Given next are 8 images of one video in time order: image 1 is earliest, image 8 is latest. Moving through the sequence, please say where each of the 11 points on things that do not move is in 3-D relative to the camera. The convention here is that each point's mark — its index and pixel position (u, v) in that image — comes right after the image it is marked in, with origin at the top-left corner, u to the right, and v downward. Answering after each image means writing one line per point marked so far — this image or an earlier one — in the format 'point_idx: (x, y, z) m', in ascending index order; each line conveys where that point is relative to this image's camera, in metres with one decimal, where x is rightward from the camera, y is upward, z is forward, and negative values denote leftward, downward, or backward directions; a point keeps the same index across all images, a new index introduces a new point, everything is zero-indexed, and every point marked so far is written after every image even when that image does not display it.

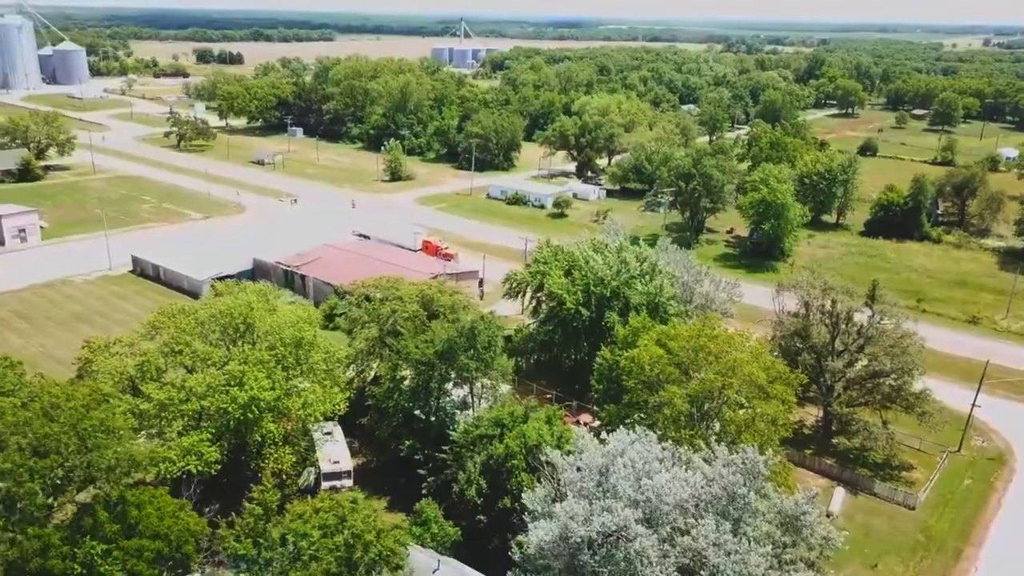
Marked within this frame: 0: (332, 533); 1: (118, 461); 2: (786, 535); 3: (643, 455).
0: (-3.7, -5.1, +17.0) m
1: (-9.2, -4.0, +19.1) m
2: (+5.9, -5.4, +17.9) m
3: (+2.9, -3.7, +18.3) m
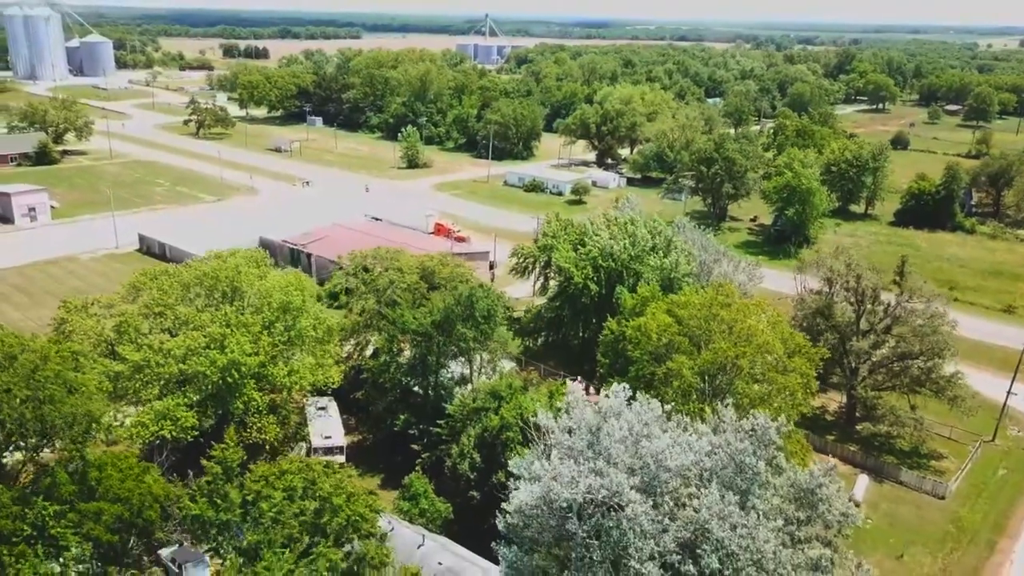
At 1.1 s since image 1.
0: (-4.1, -4.0, +15.5) m
1: (-9.5, -2.8, +17.8) m
2: (+5.6, -4.4, +16.1) m
3: (+2.6, -2.6, +16.6) m
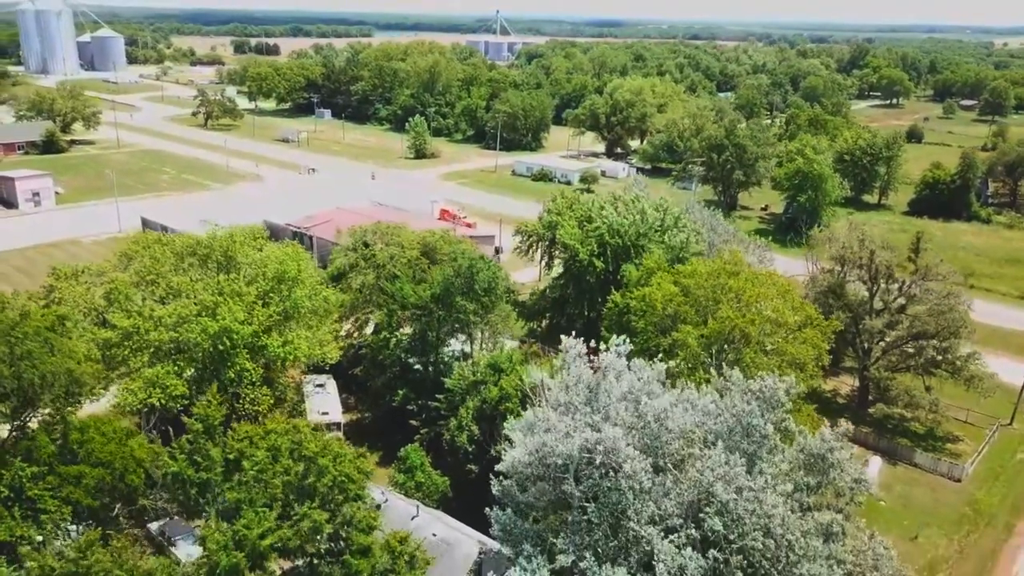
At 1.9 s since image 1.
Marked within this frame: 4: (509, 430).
0: (-4.2, -3.1, +14.8) m
1: (-9.6, -1.8, +17.2) m
2: (+5.5, -3.5, +15.3) m
3: (+2.5, -1.7, +15.8) m
4: (-0.1, -2.8, +16.1) m
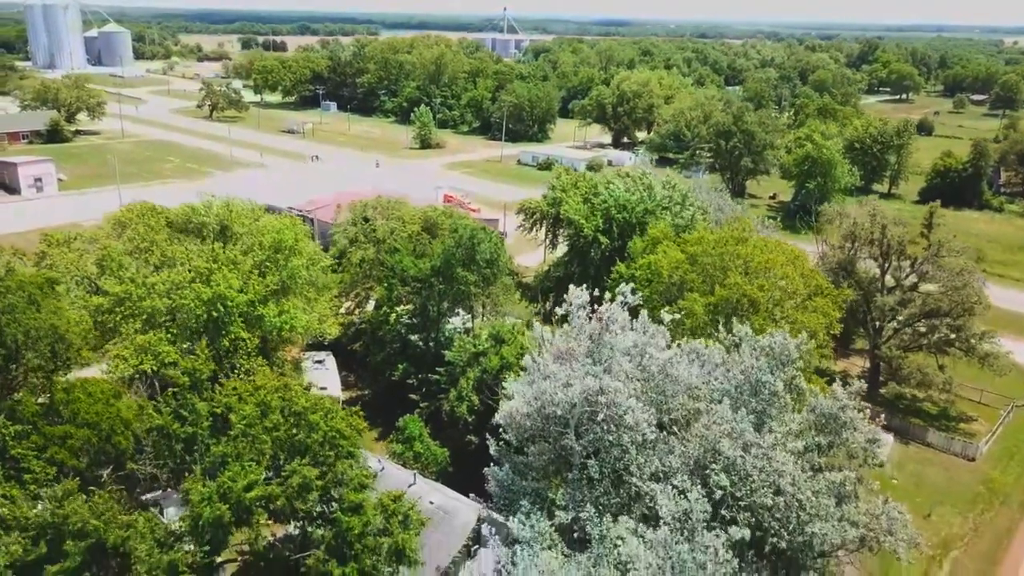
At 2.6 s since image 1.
0: (-4.2, -2.2, +14.3) m
1: (-9.6, -0.9, +16.7) m
2: (+5.5, -2.7, +14.7) m
3: (+2.5, -0.9, +15.2) m
4: (-0.1, -1.9, +15.5) m
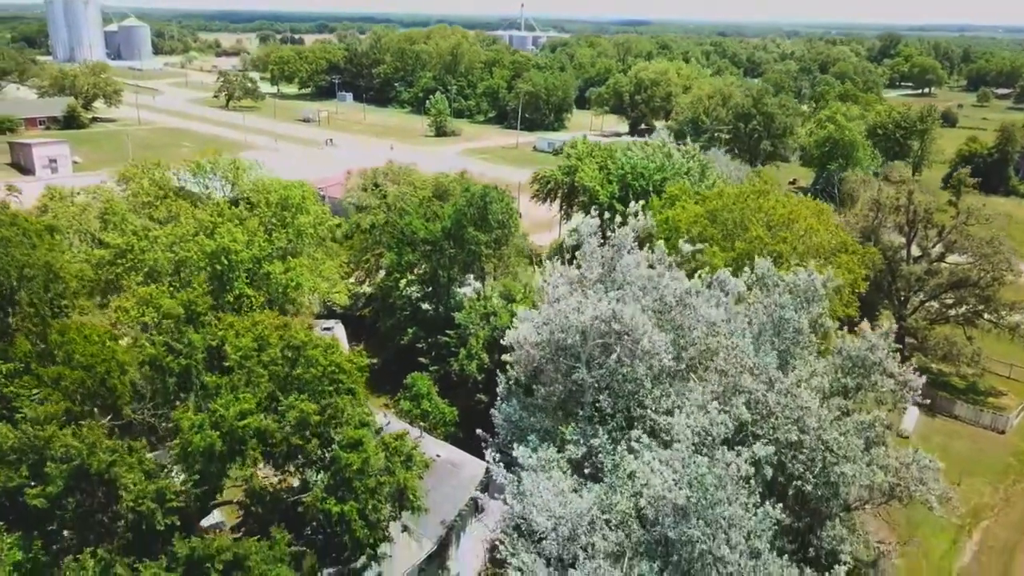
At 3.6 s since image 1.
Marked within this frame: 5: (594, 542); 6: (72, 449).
0: (-4.1, -1.0, +13.6) m
1: (-9.4, +0.3, +16.2) m
2: (+5.6, -1.5, +13.8) m
3: (+2.7, +0.3, +14.5) m
4: (+0.1, -0.7, +14.8) m
5: (+1.0, -3.0, +9.7) m
6: (-6.0, -2.2, +11.0) m
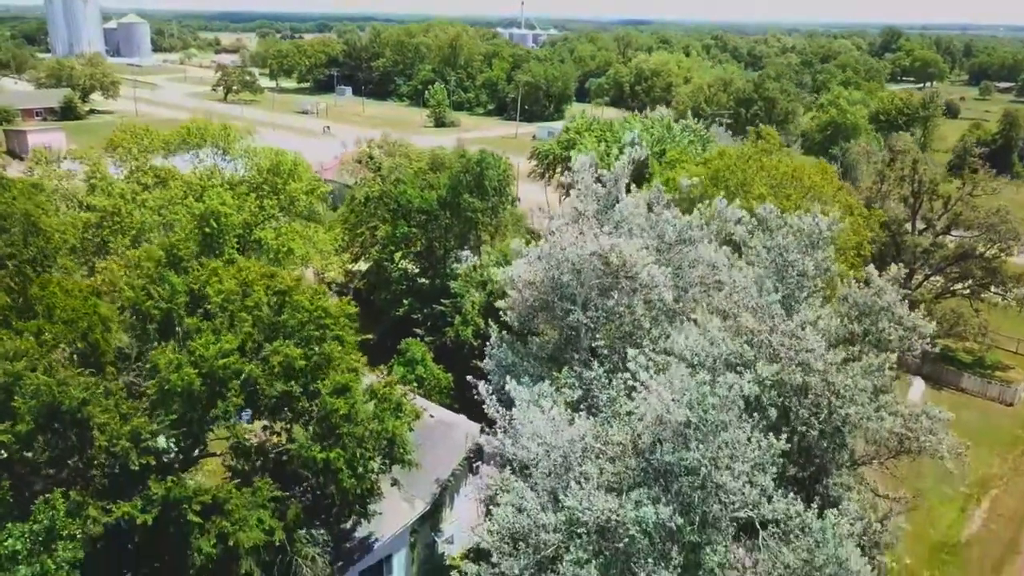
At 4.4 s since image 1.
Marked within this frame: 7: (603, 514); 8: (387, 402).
0: (-4.2, -0.1, +13.1) m
1: (-9.5, +1.2, +15.7) m
2: (+5.5, -0.6, +13.3) m
3: (+2.6, +1.2, +13.9) m
4: (0.0, +0.2, +14.3) m
5: (+0.9, -2.1, +9.2) m
6: (-6.1, -1.3, +10.5) m
7: (+1.0, -2.4, +8.7) m
8: (-2.0, -1.8, +13.2) m
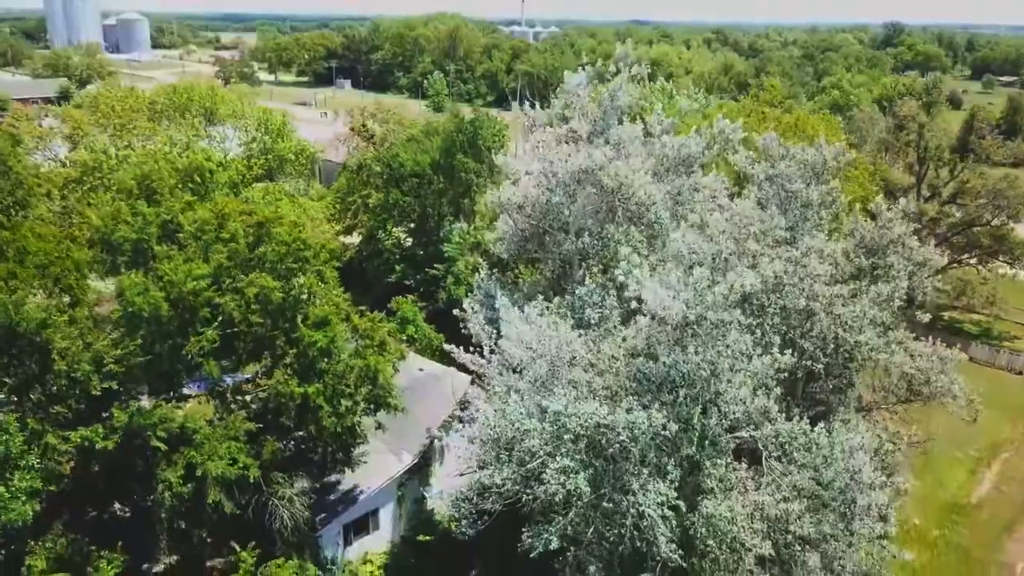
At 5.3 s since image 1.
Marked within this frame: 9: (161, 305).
0: (-4.3, +1.0, +12.5) m
1: (-9.6, +2.2, +15.1) m
2: (+5.4, +0.5, +12.7) m
3: (+2.4, +2.3, +13.3) m
4: (-0.2, +1.2, +13.6) m
5: (+0.7, -1.0, +8.6) m
6: (-6.2, -0.2, +9.9) m
7: (+0.8, -1.3, +8.0) m
8: (-2.2, -0.8, +12.6) m
9: (-4.6, -0.2, +10.6) m
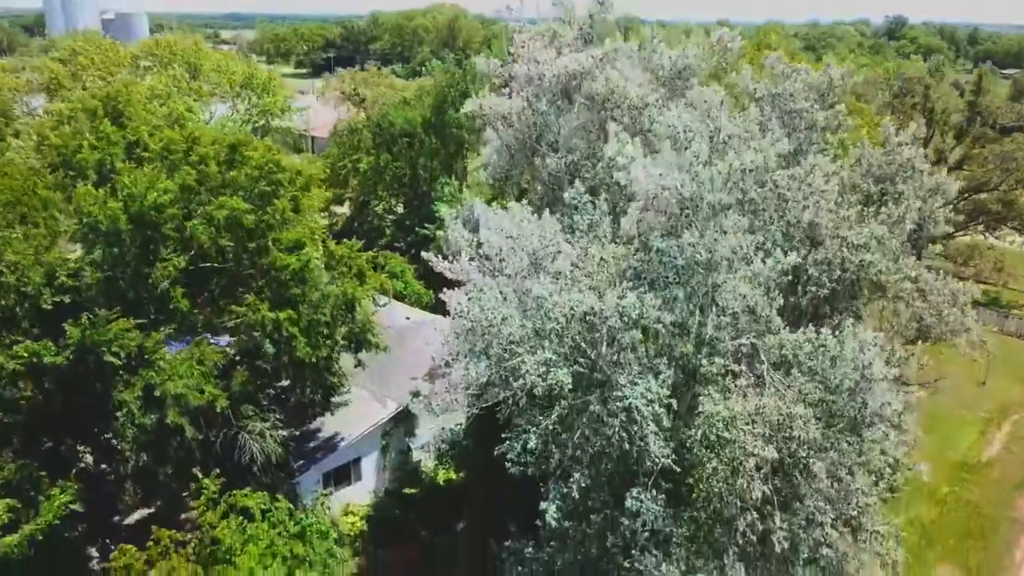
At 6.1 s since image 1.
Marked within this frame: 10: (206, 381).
0: (-4.5, +2.0, +11.8) m
1: (-9.8, +3.3, +14.4) m
2: (+5.2, +1.5, +11.9) m
3: (+2.2, +3.3, +12.6) m
4: (-0.4, +2.3, +12.9) m
5: (+0.5, 0.0, +7.9) m
6: (-6.4, +0.8, +9.2) m
7: (+0.6, -0.3, +7.3) m
8: (-2.4, +0.3, +11.9) m
9: (-4.7, +0.8, +9.9) m
10: (-3.7, -1.1, +9.8) m
